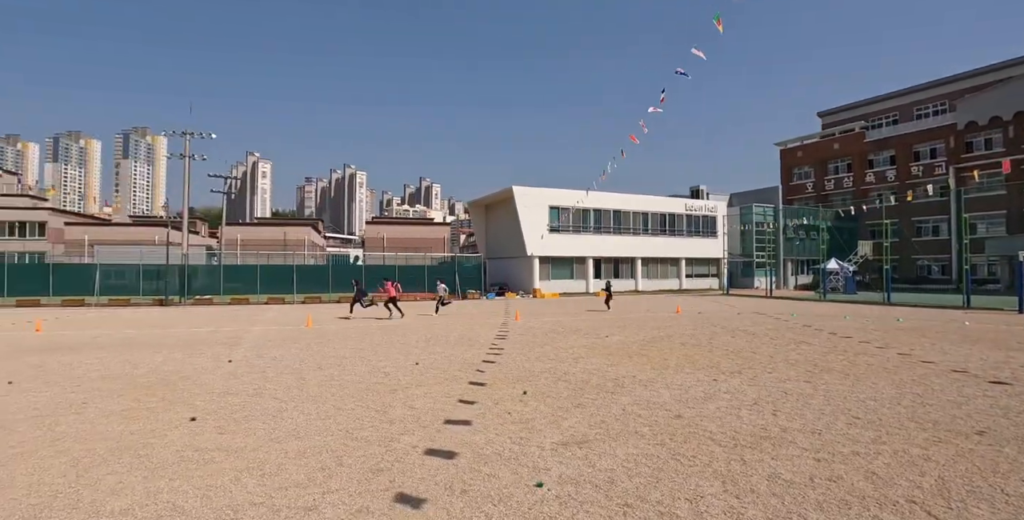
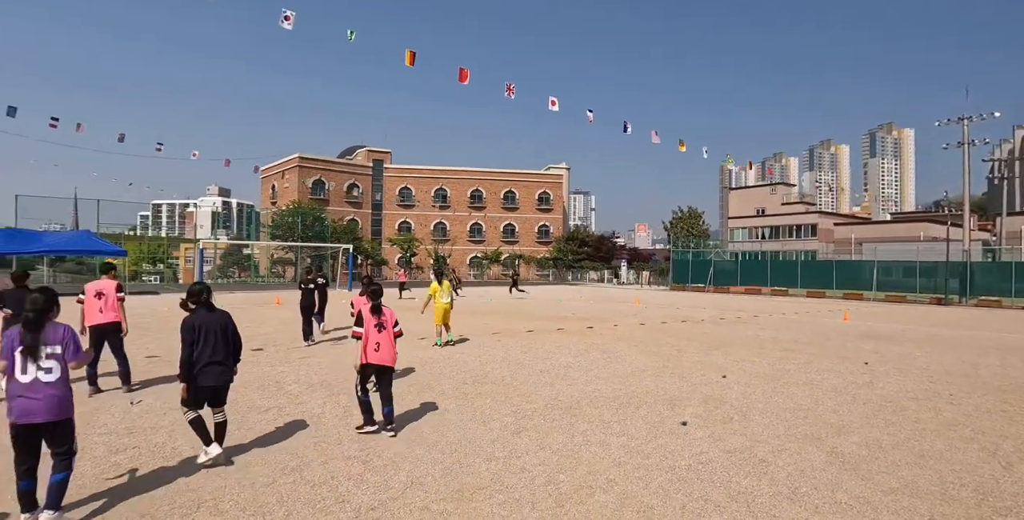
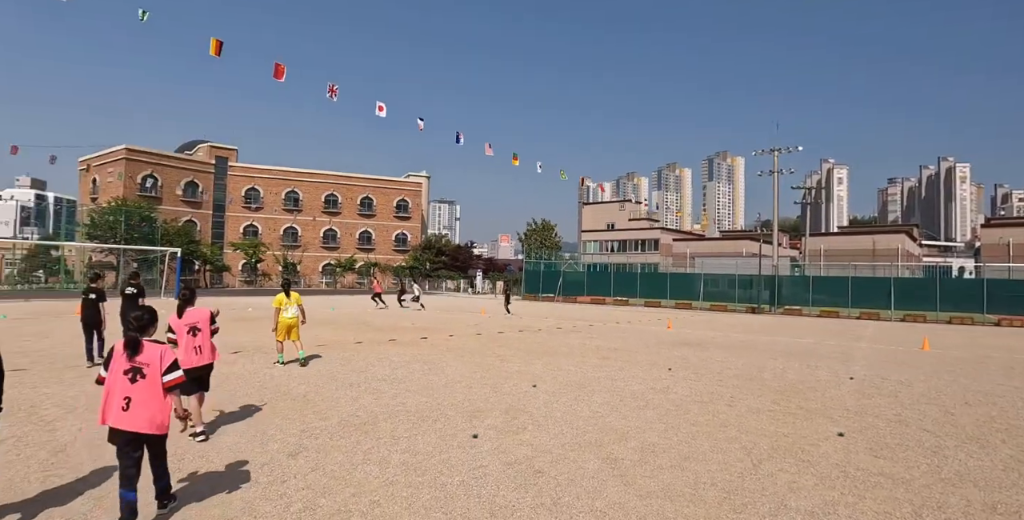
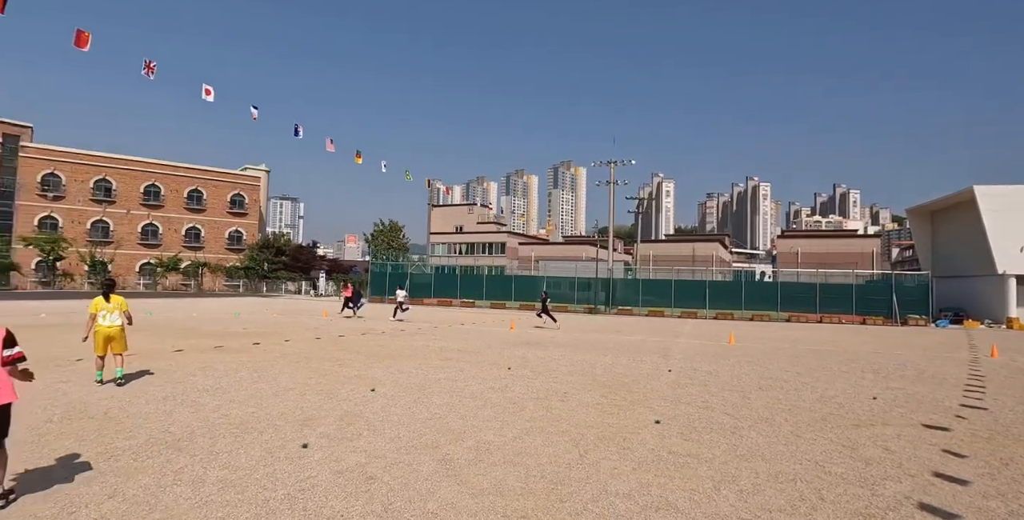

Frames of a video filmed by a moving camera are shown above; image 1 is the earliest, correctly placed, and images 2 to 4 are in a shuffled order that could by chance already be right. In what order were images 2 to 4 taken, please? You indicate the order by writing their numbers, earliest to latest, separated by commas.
4, 3, 2
